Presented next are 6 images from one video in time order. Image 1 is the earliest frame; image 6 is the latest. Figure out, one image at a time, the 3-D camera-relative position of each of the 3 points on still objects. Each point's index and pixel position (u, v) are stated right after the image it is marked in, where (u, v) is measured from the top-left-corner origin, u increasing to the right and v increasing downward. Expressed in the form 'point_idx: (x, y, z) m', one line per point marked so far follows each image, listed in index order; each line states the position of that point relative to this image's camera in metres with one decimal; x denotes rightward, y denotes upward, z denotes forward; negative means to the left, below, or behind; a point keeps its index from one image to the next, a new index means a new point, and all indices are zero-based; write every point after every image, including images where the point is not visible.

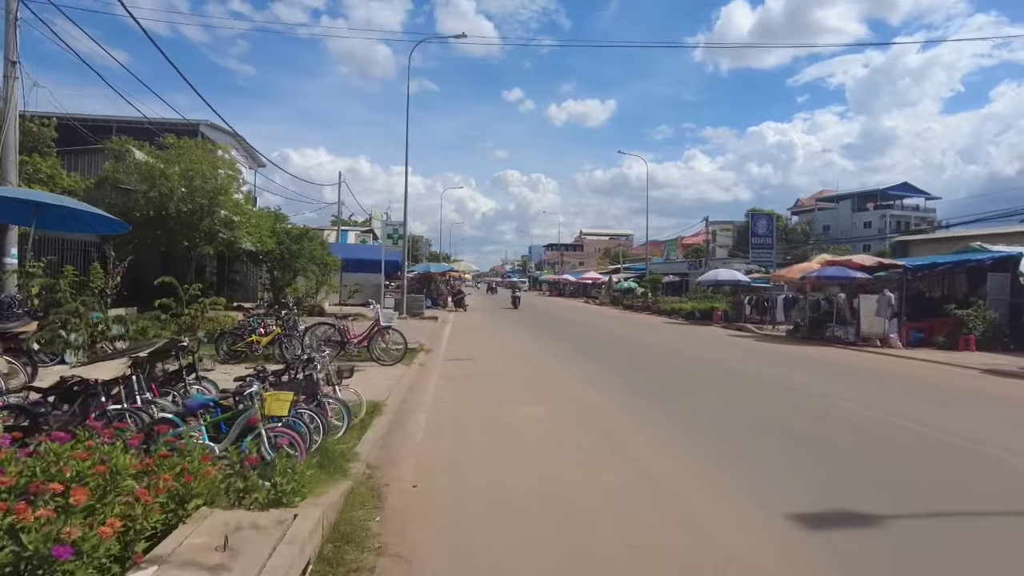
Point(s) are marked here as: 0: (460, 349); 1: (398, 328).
0: (-1.1, -1.5, +14.7) m
1: (-3.3, -1.2, +18.9) m
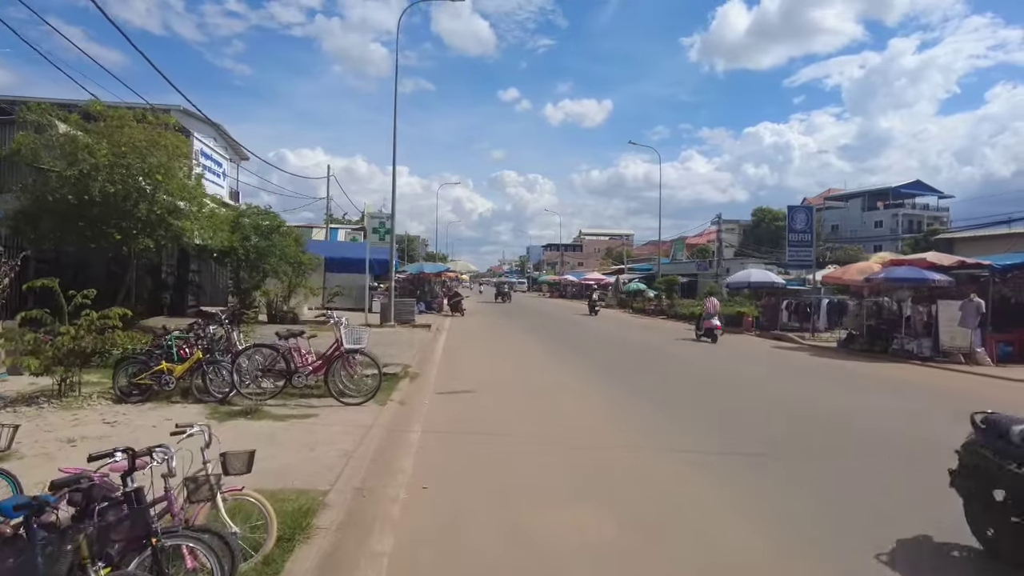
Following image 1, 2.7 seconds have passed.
0: (-0.9, -1.5, +11.5) m
1: (-3.2, -1.3, +15.7) m
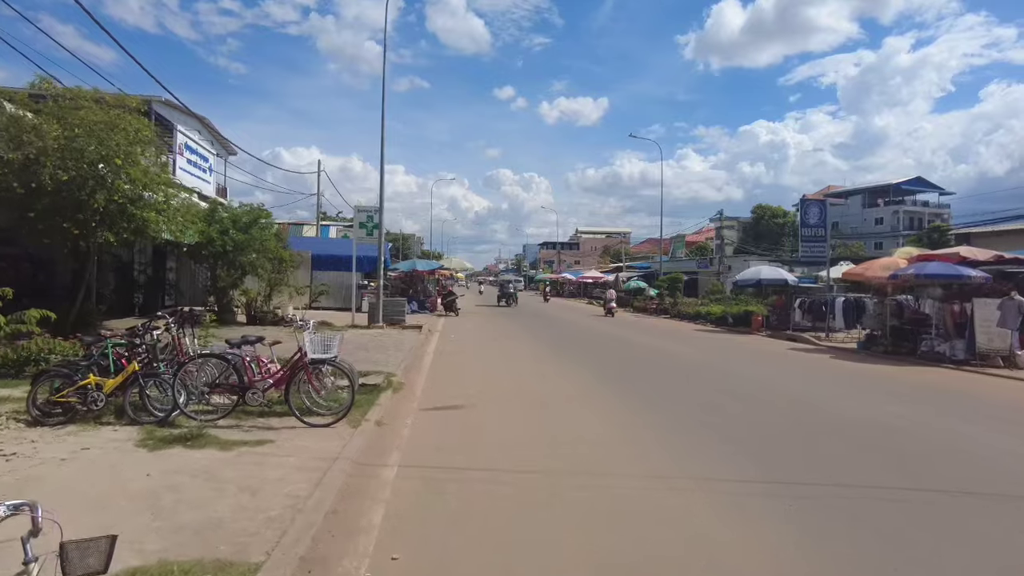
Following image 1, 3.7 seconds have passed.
0: (-1.0, -1.5, +10.2) m
1: (-3.2, -1.3, +14.3) m
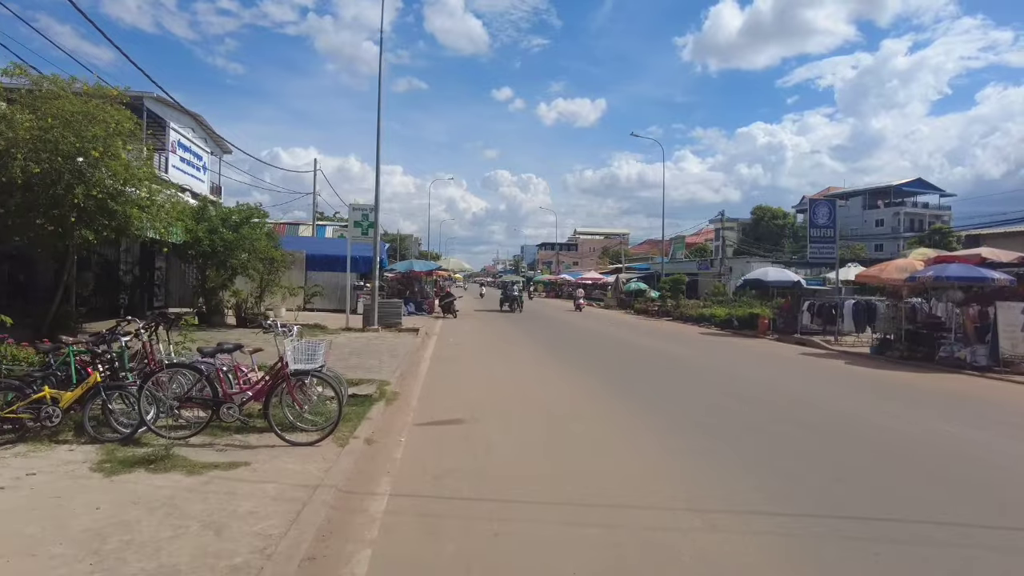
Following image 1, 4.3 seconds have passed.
0: (-0.9, -1.5, +9.5) m
1: (-3.2, -1.3, +13.7) m
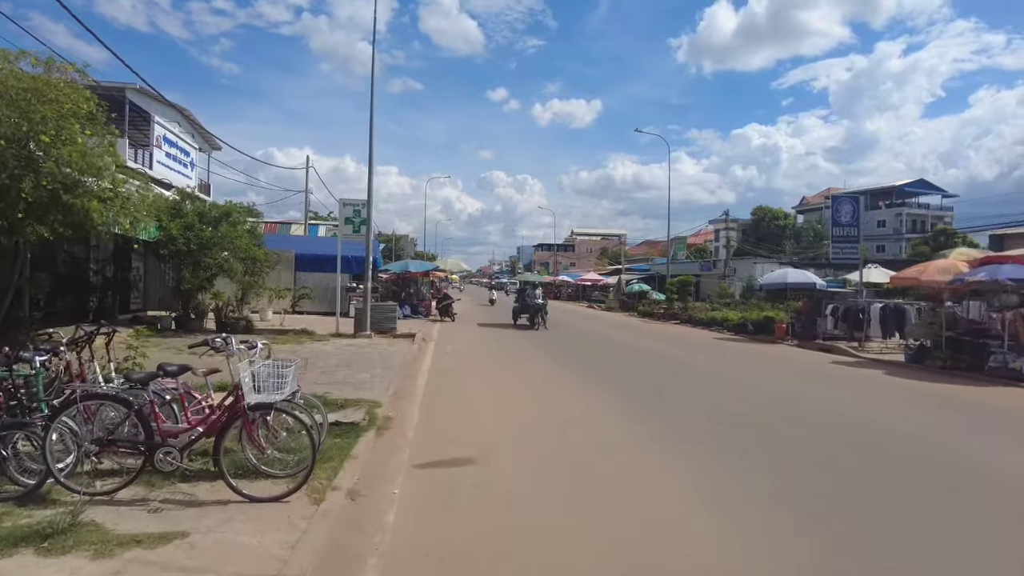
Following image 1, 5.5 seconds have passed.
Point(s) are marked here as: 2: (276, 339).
0: (-0.8, -1.6, +8.1) m
1: (-3.1, -1.3, +12.2) m
2: (-5.6, -1.2, +15.2) m
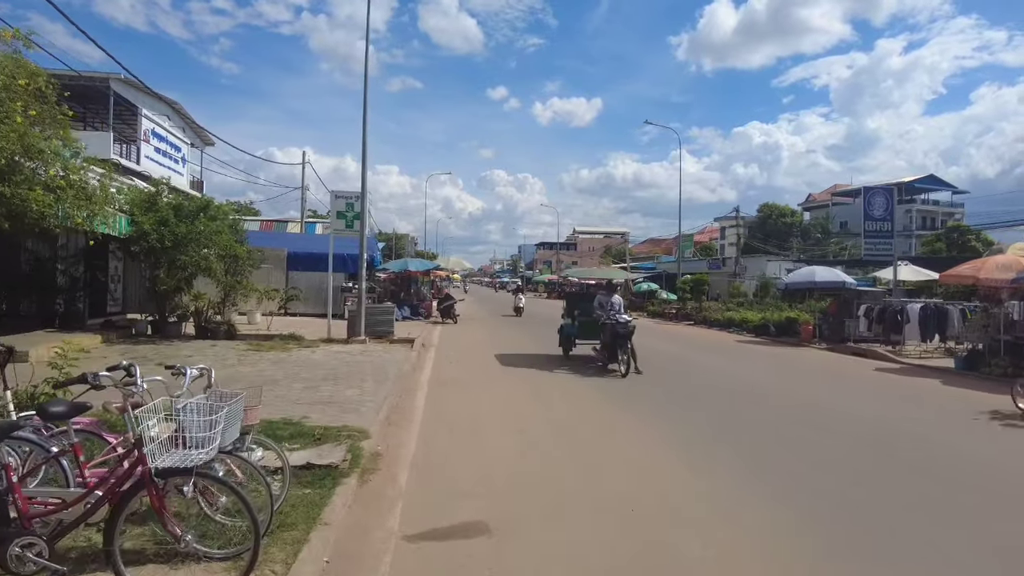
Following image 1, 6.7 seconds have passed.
0: (-0.6, -1.6, +6.6) m
1: (-2.9, -1.4, +10.8) m
2: (-5.4, -1.2, +13.8) m
